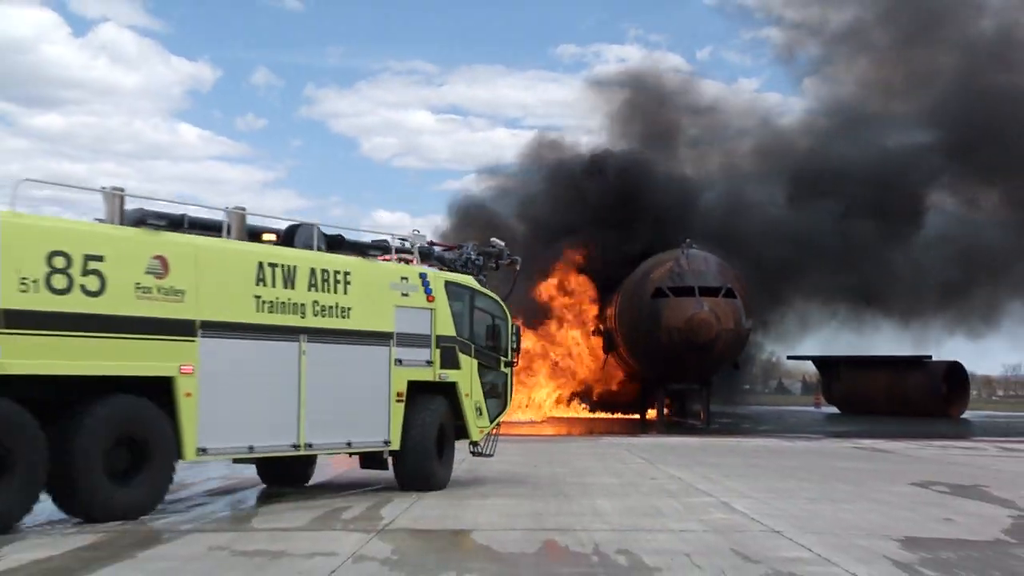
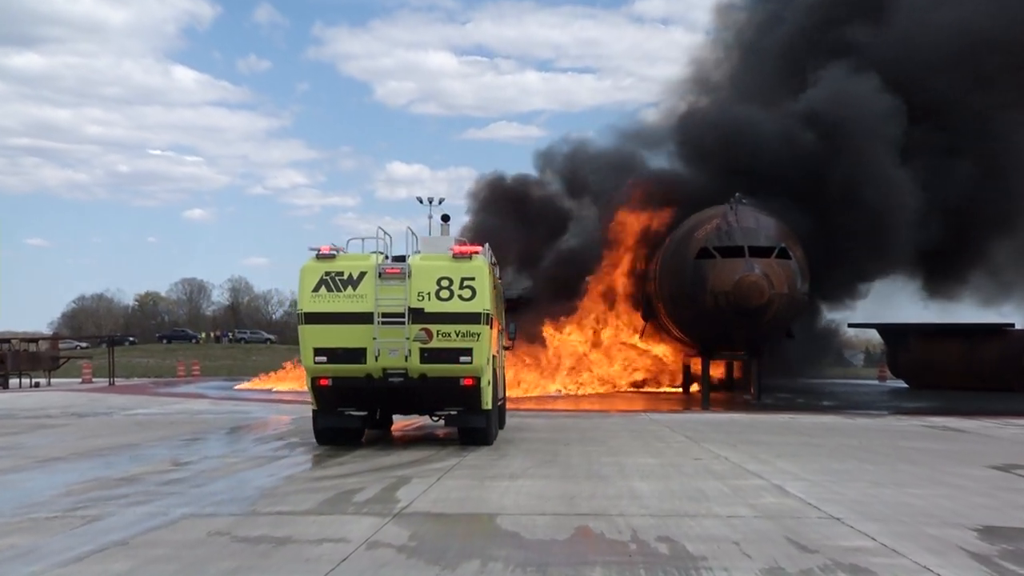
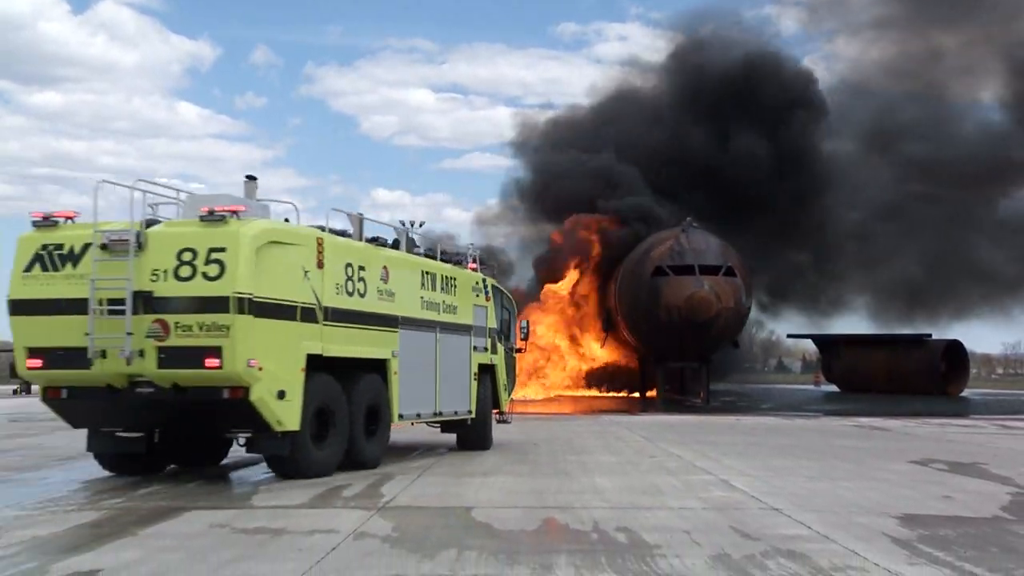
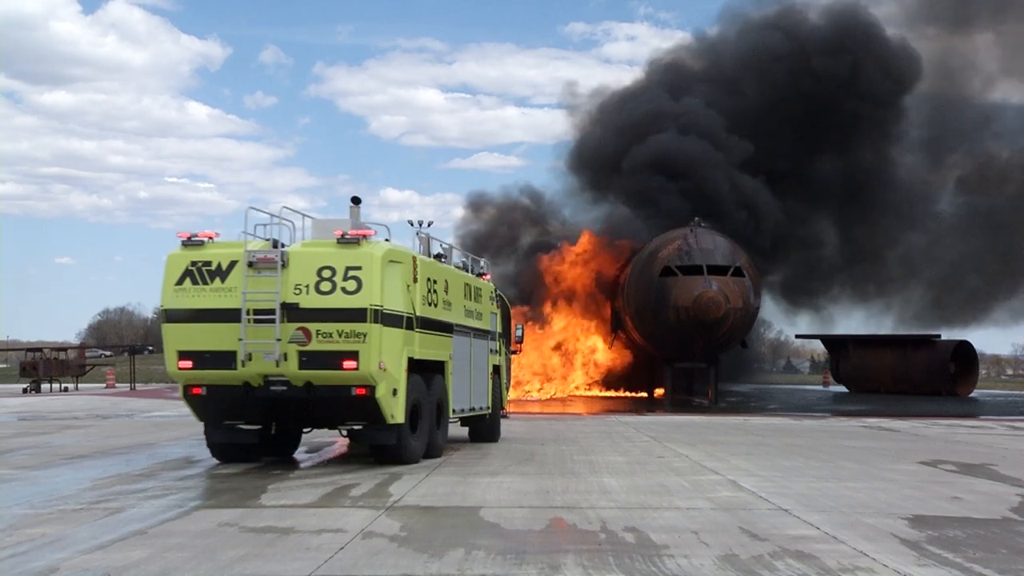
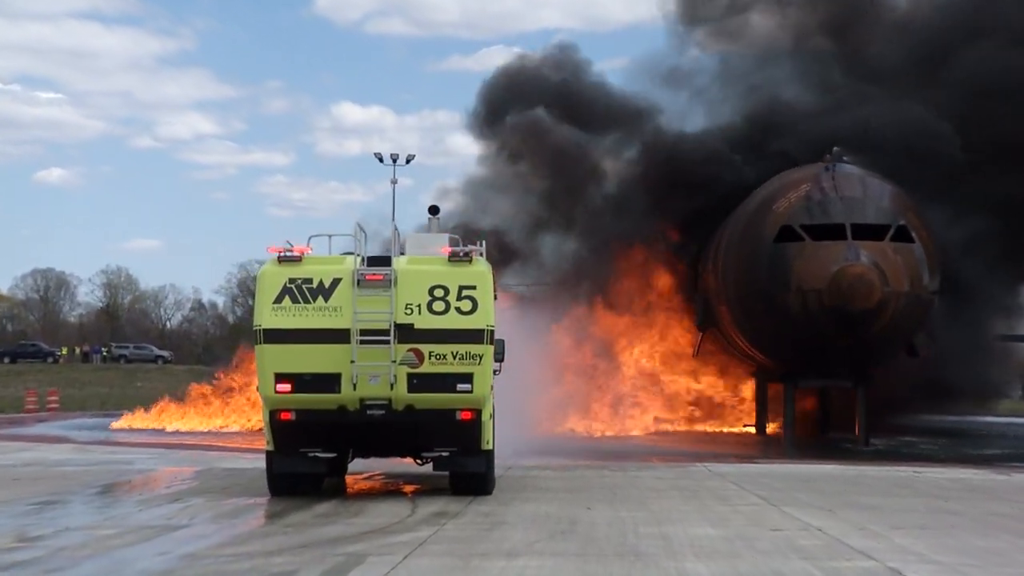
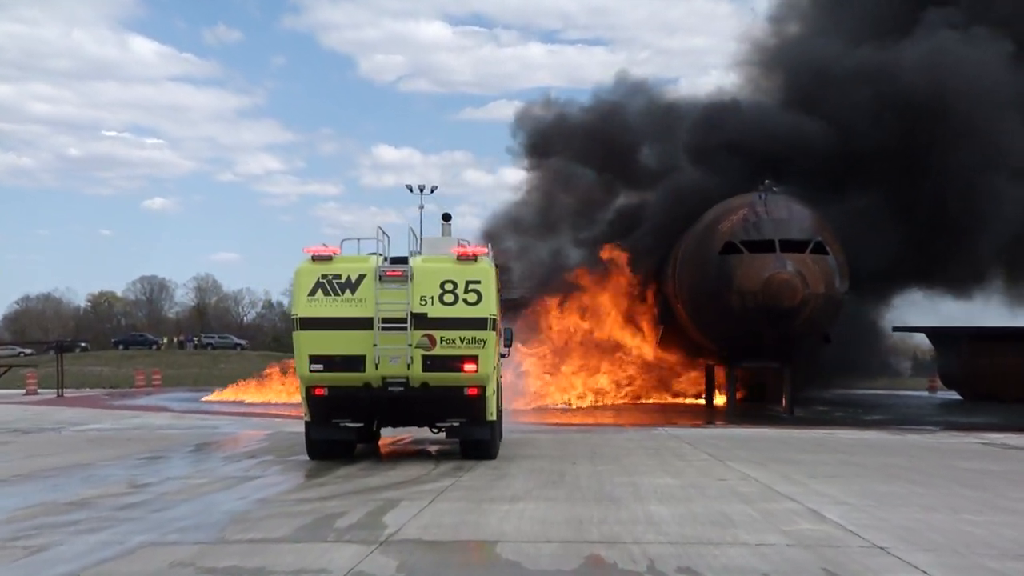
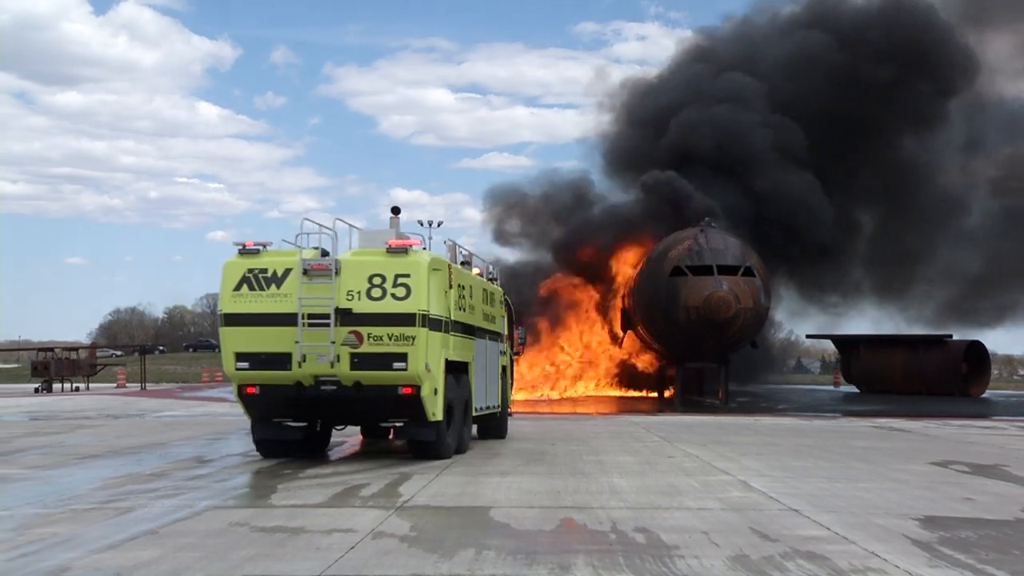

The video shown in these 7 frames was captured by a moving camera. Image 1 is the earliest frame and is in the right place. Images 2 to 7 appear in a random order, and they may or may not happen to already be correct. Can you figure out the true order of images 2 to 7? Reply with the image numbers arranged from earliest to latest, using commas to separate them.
3, 4, 7, 2, 6, 5
